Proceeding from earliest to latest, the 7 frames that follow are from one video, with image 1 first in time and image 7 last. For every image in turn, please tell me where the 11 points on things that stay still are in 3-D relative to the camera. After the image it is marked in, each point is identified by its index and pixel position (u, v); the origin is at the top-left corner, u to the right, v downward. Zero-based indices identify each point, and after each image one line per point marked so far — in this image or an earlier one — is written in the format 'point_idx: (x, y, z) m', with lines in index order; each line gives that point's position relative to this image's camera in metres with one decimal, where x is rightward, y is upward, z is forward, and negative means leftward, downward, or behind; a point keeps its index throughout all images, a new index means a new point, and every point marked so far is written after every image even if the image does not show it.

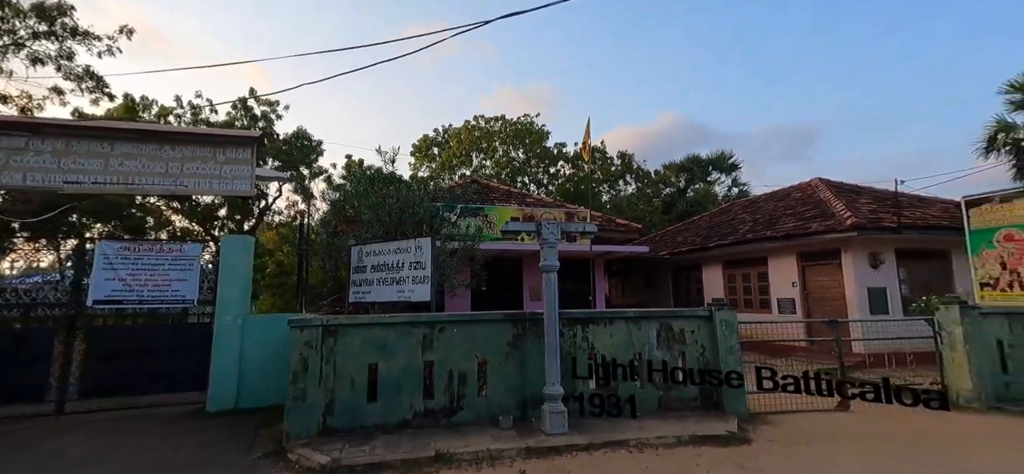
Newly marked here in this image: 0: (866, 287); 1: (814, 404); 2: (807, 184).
0: (+7.9, -1.1, +10.6) m
1: (+4.1, -2.3, +6.6) m
2: (+8.8, +1.6, +14.3) m
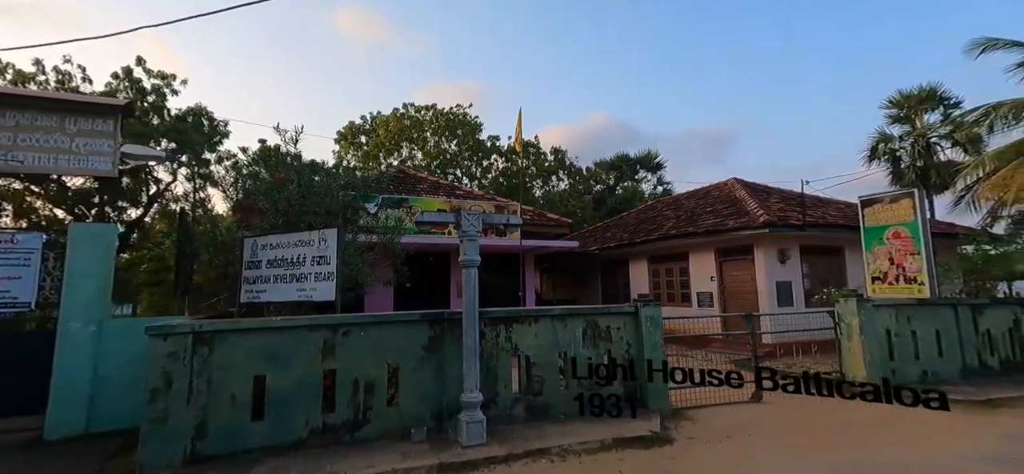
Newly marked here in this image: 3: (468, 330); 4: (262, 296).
0: (+6.2, -1.1, +11.3) m
1: (+3.1, -2.3, +6.8) m
2: (+6.7, +1.7, +15.0) m
3: (-0.4, -0.8, +4.0) m
4: (-2.3, -0.5, +4.3) m
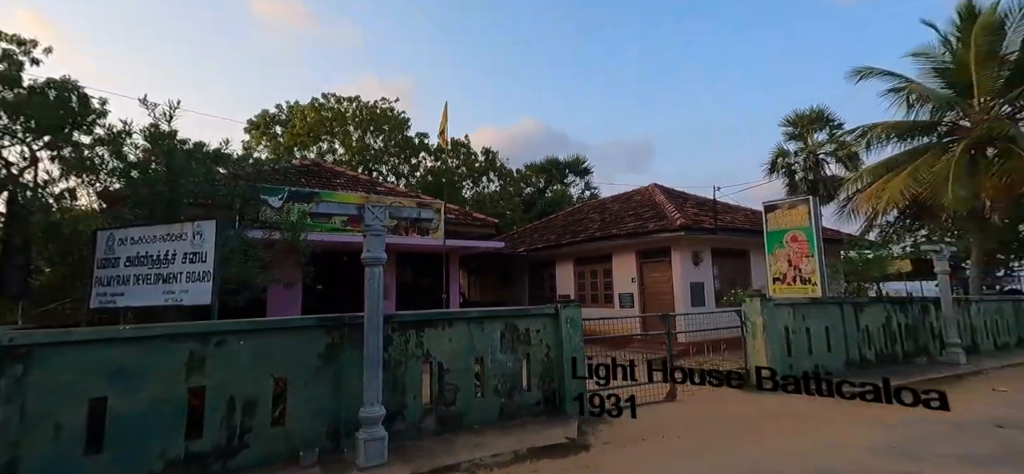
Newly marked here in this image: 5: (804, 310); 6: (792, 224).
0: (+4.4, -1.1, +11.8) m
1: (+1.9, -2.3, +6.9) m
2: (+4.4, +1.6, +15.6) m
3: (-1.1, -0.8, +3.6) m
4: (-3.0, -0.5, +3.6) m
5: (+5.3, -1.3, +8.6) m
6: (+5.5, +0.3, +9.2) m
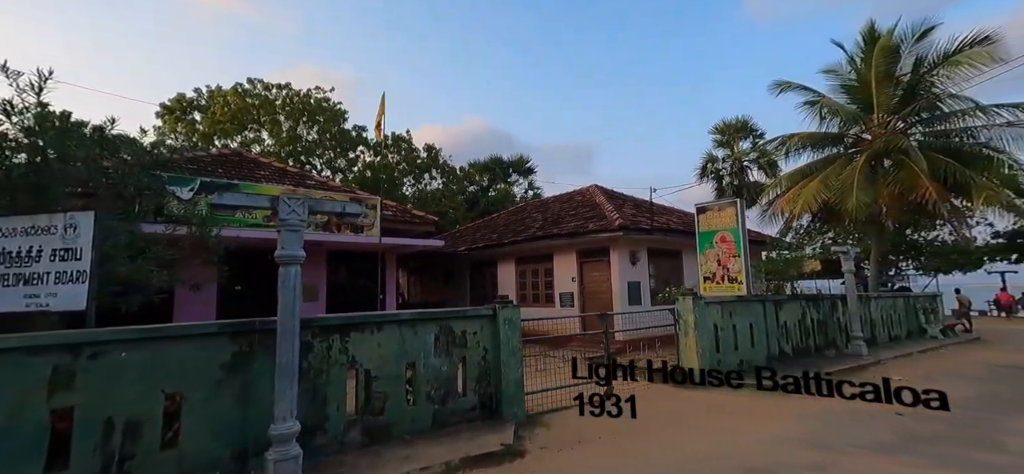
0: (+2.9, -1.1, +12.0) m
1: (+1.0, -2.3, +6.9) m
2: (+2.4, +1.6, +15.8) m
3: (-1.6, -0.7, +3.2) m
4: (-3.5, -0.4, +3.1) m
5: (+4.2, -1.3, +9.0) m
6: (+4.3, +0.2, +9.6) m
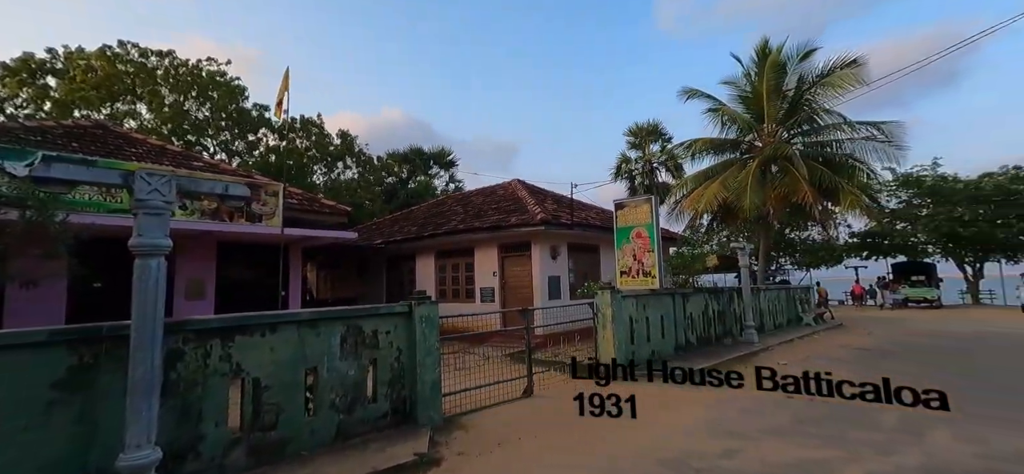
0: (+0.9, -1.0, +12.1) m
1: (-0.1, -2.2, +6.7) m
2: (-0.2, +1.8, +15.6) m
3: (-2.1, -0.7, +2.7) m
4: (-3.9, -0.3, +2.2) m
5: (+2.6, -1.2, +9.3) m
6: (+2.7, +0.3, +9.9) m
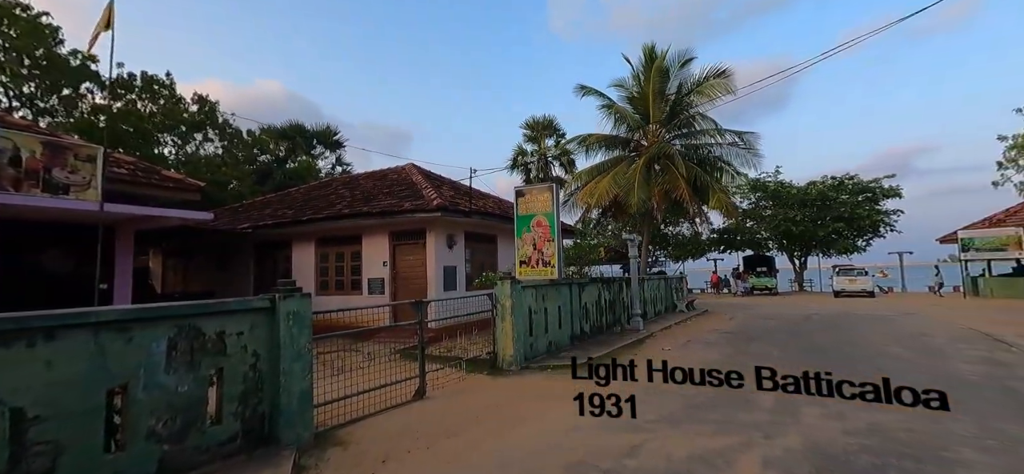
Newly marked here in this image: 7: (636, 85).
0: (-1.7, -0.7, +11.4) m
1: (-1.5, -2.0, +5.9) m
2: (-3.5, +2.1, +14.6) m
3: (-2.5, -0.5, +1.6) m
4: (-4.2, -0.2, +0.7) m
5: (+0.6, -1.0, +9.0) m
6: (+0.5, +0.6, +9.6) m
7: (+4.8, +5.9, +18.5) m
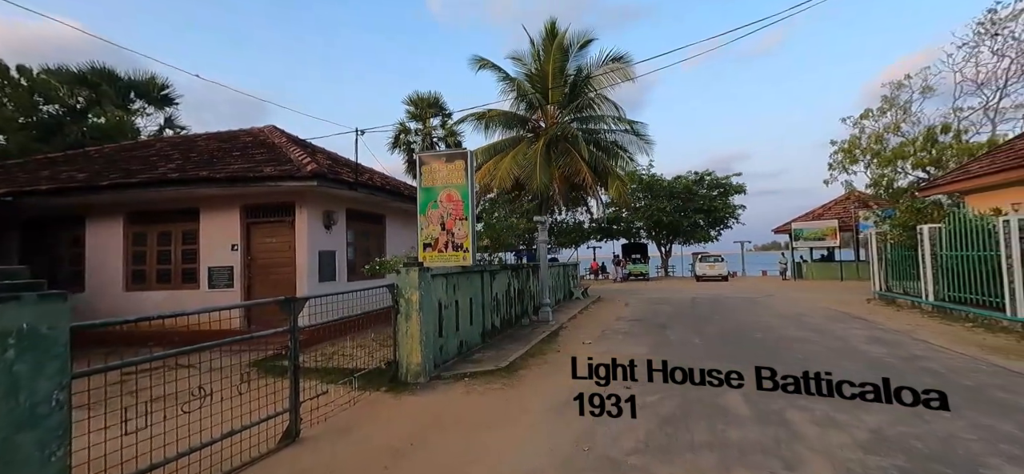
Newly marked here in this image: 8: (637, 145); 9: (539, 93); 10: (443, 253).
0: (-3.7, -0.3, +9.0) m
1: (-2.2, -1.7, +3.8) m
2: (-6.2, +2.7, +11.6) m
3: (-2.0, -0.3, -0.7) m
4: (-3.4, 0.0, -2.0) m
5: (-0.9, -0.7, +7.3) m
6: (-1.1, +0.9, +7.9) m
7: (+0.8, +6.4, +17.4) m
8: (+4.8, +3.5, +18.0) m
9: (+1.0, +5.3, +17.5) m
10: (-1.2, -0.3, +7.9) m
